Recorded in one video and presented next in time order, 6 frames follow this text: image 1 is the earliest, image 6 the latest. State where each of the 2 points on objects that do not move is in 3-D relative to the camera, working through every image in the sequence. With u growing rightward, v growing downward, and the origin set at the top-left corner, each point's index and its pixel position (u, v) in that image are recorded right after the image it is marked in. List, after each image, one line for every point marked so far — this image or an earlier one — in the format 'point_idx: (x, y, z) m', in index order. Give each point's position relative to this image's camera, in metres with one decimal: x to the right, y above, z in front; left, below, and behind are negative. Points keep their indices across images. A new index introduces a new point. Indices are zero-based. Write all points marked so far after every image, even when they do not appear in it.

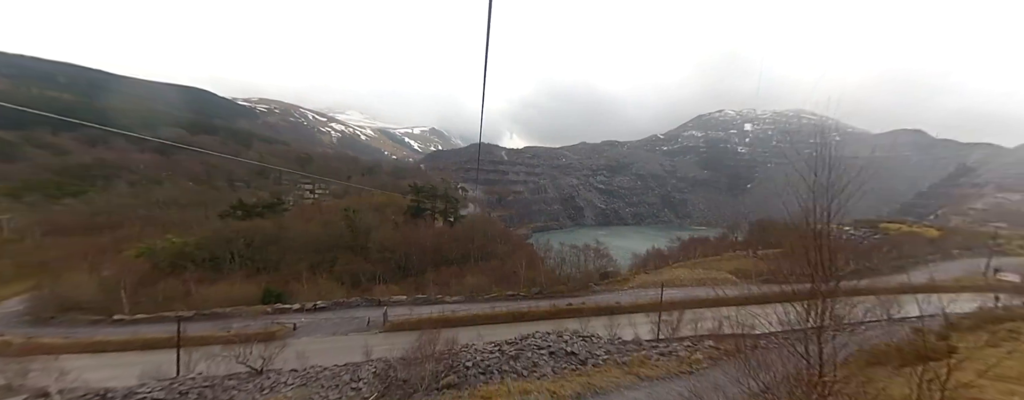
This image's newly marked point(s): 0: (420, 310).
0: (-3.8, -4.6, +12.6) m
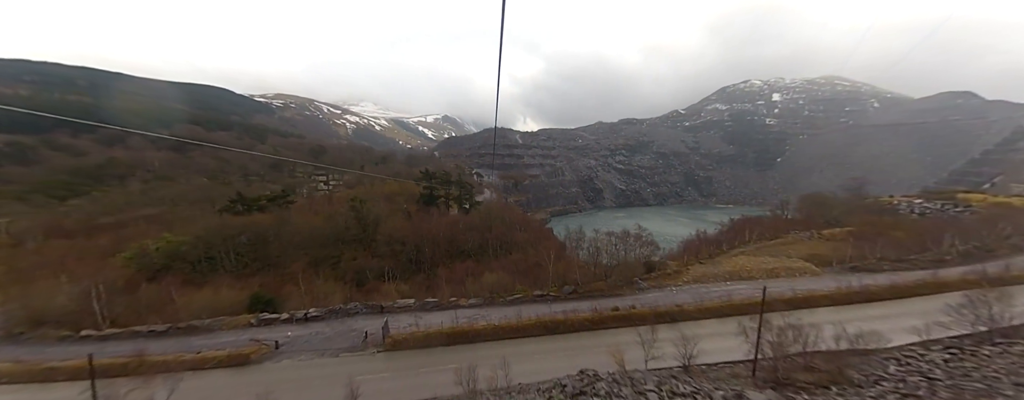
0: (-2.8, -4.0, +10.2) m
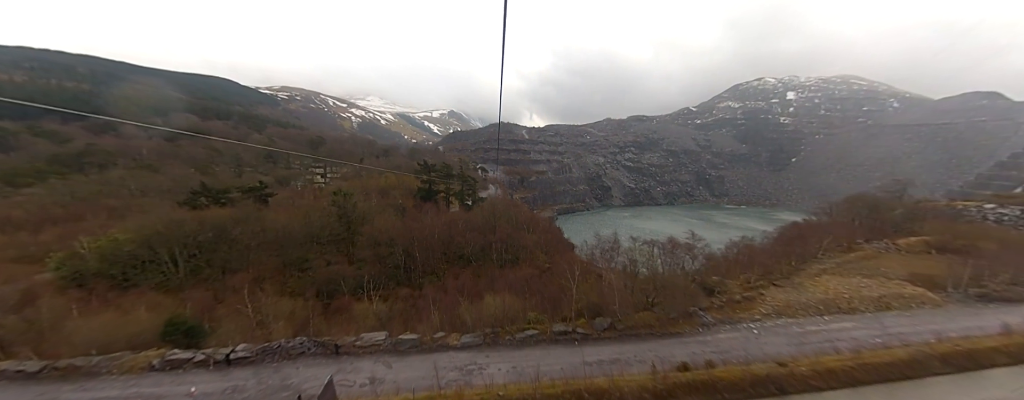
0: (-2.5, -3.9, +6.9) m
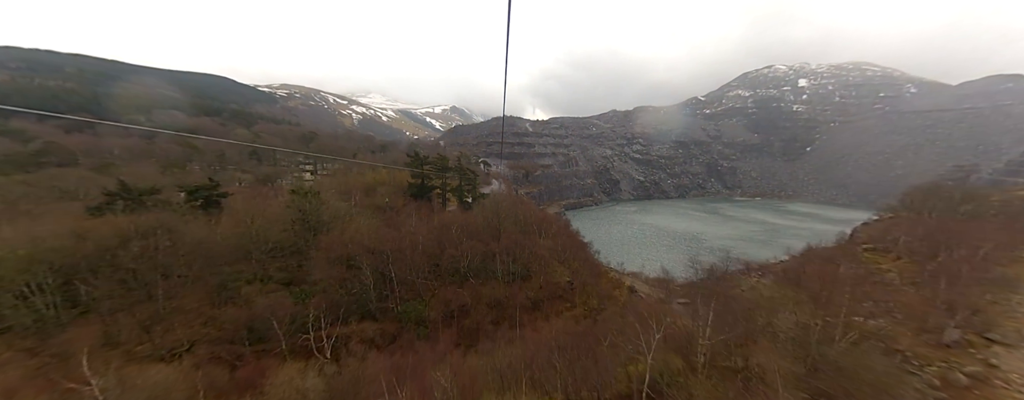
0: (-2.2, -4.0, +2.6) m
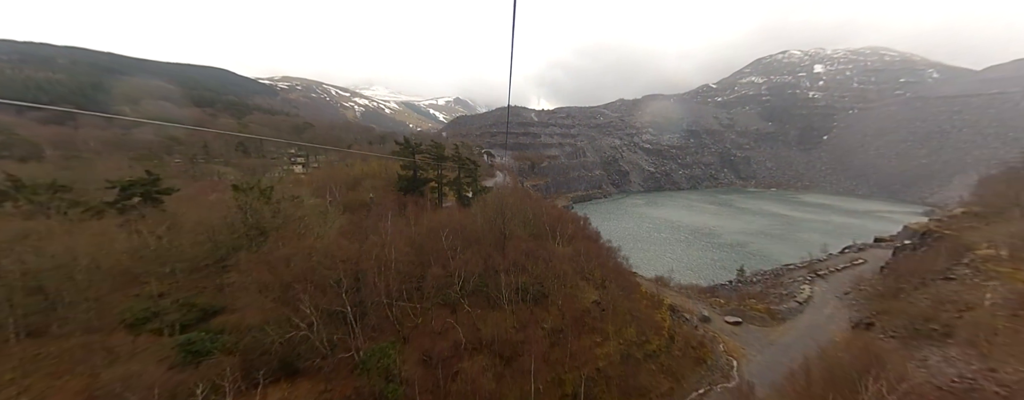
0: (-2.0, -4.2, -1.1) m
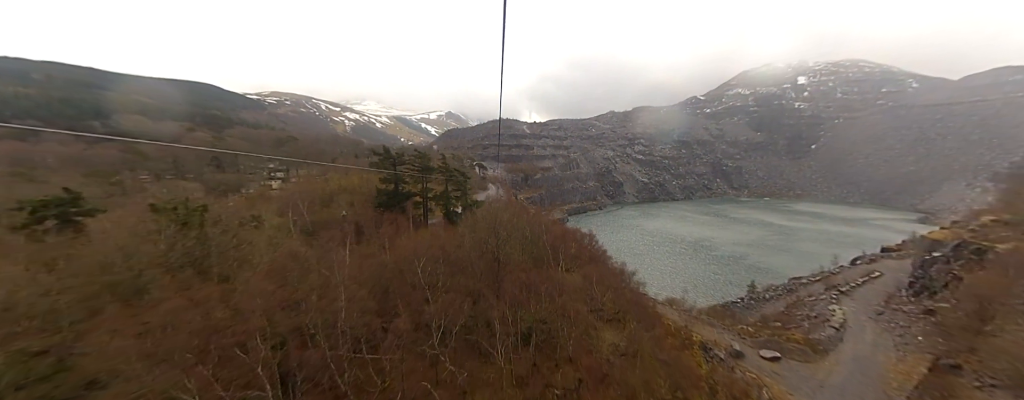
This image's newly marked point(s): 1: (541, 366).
0: (-1.8, -4.2, -3.6) m
1: (+0.8, -4.2, +8.2) m
